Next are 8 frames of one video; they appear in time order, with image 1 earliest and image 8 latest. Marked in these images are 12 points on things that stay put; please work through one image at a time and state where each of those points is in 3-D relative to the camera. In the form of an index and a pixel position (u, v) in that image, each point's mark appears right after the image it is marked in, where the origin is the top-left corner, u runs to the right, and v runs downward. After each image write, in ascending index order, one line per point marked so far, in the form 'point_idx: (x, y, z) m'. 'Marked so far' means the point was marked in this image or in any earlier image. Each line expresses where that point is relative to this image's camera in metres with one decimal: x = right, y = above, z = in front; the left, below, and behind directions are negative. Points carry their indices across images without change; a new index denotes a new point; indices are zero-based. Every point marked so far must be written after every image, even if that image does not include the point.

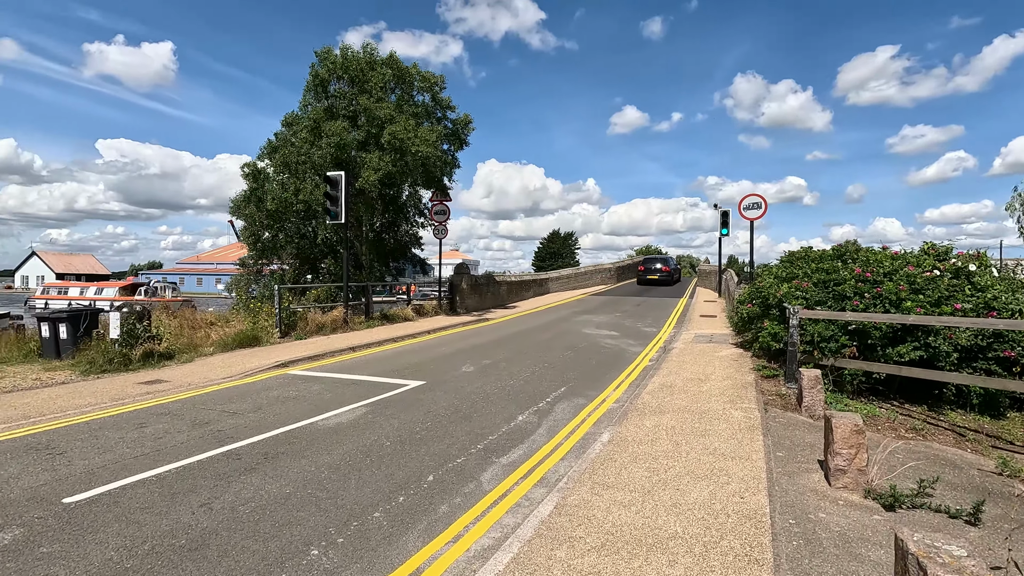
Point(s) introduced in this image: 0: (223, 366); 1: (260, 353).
0: (-5.4, -1.5, +9.9) m
1: (-5.2, -1.3, +11.0) m
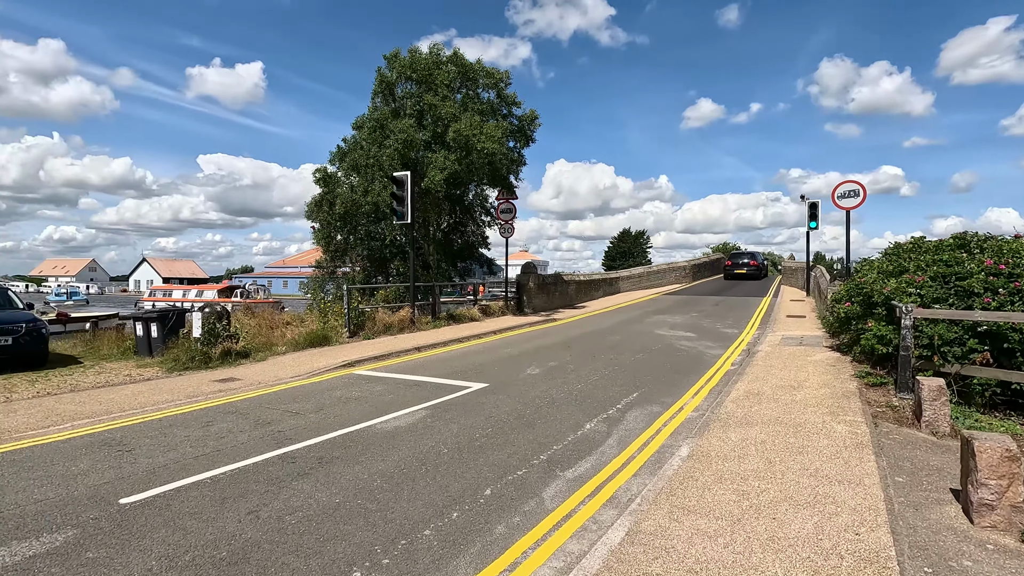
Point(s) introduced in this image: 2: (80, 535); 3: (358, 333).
0: (-4.1, -1.5, +10.0) m
1: (-3.8, -1.3, +11.1) m
2: (-2.9, -1.6, +3.6) m
3: (-3.7, -1.1, +13.0) m
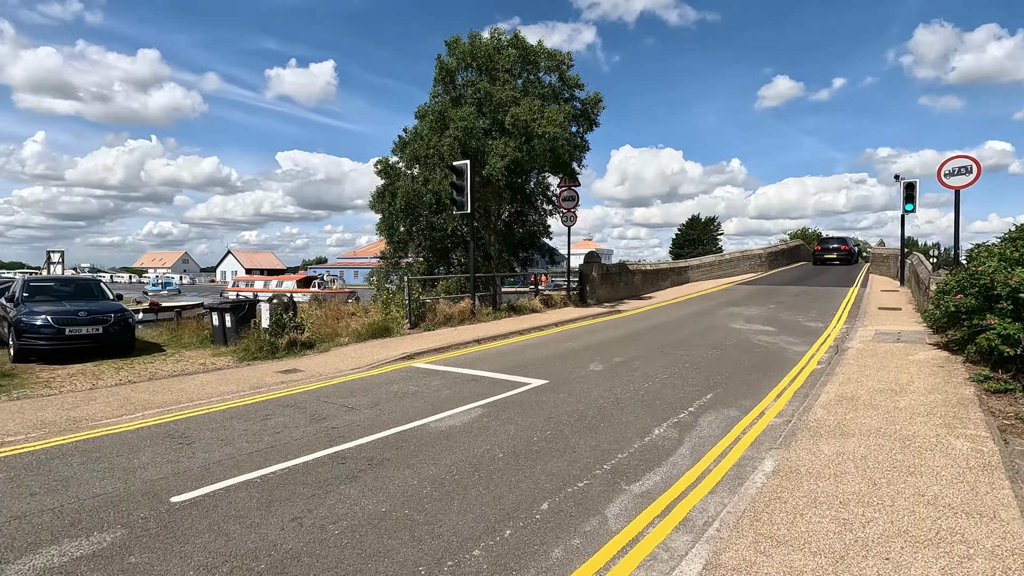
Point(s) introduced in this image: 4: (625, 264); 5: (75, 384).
0: (-3.0, -1.3, +10.0) m
1: (-2.6, -1.2, +11.1) m
2: (-2.5, -1.6, +3.5) m
3: (-2.3, -0.9, +12.9) m
4: (+4.2, +0.9, +19.9) m
5: (-7.0, -1.6, +8.6) m
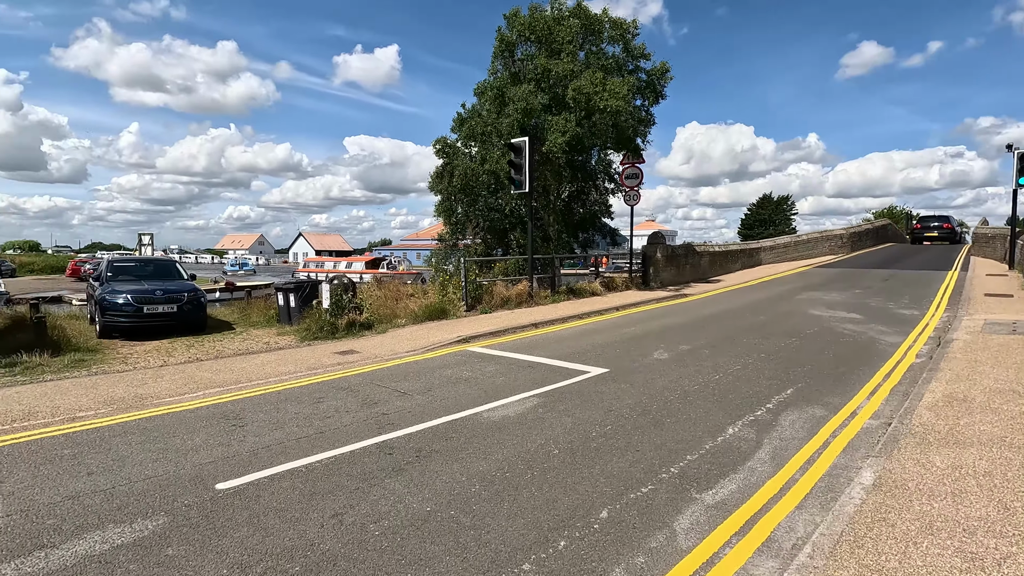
0: (-1.9, -1.0, +9.9) m
1: (-1.4, -0.8, +11.0) m
2: (-2.2, -1.5, +3.4) m
3: (-0.9, -0.4, +12.7) m
4: (+6.4, +1.5, +18.8) m
5: (-6.1, -1.2, +9.0) m
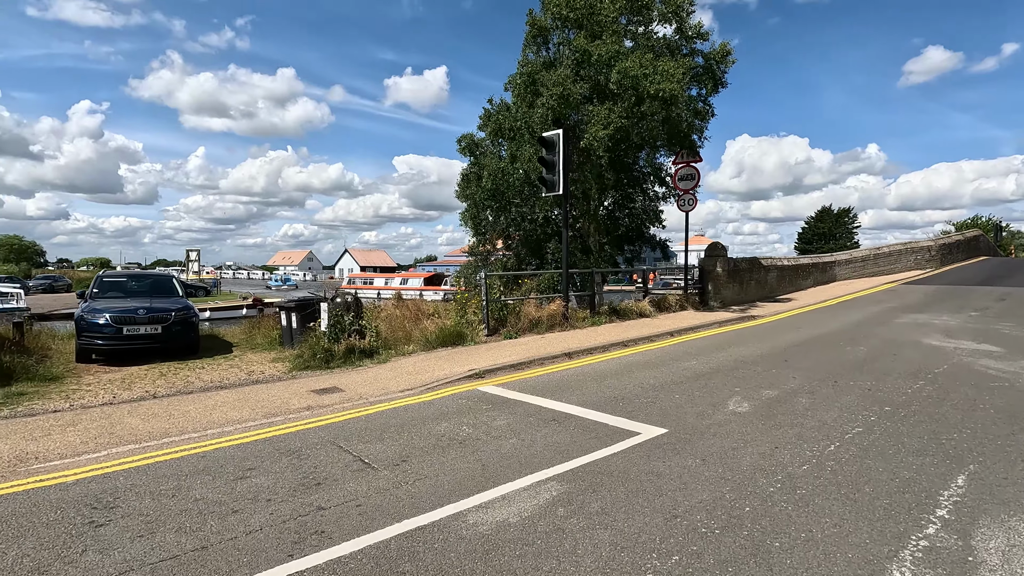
0: (-1.5, -1.3, +8.0) m
1: (-0.9, -1.1, +9.0) m
2: (-2.3, -1.6, +1.5) m
3: (-0.2, -0.8, +10.7) m
4: (+7.5, +0.9, +16.3) m
5: (-5.8, -1.5, +7.4) m
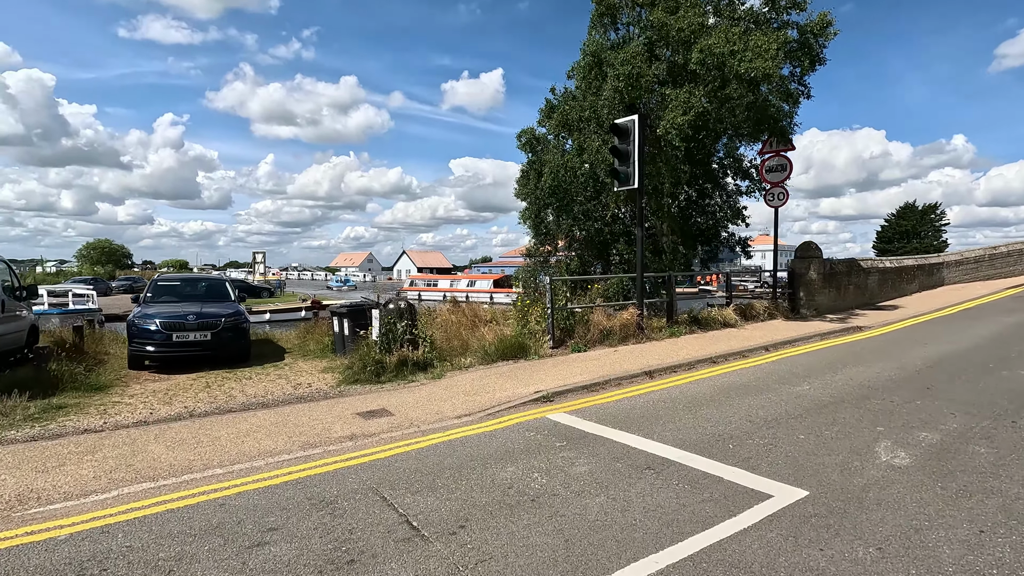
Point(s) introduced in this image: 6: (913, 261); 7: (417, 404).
0: (-0.6, -1.4, +7.0) m
1: (+0.1, -1.2, +7.9) m
2: (-2.1, -1.7, +0.6) m
3: (+1.0, -1.0, +9.6) m
4: (+9.2, +0.7, +14.3) m
5: (-4.9, -1.6, +6.9) m
6: (+12.7, +0.8, +16.8) m
7: (-1.2, -1.4, +6.6) m
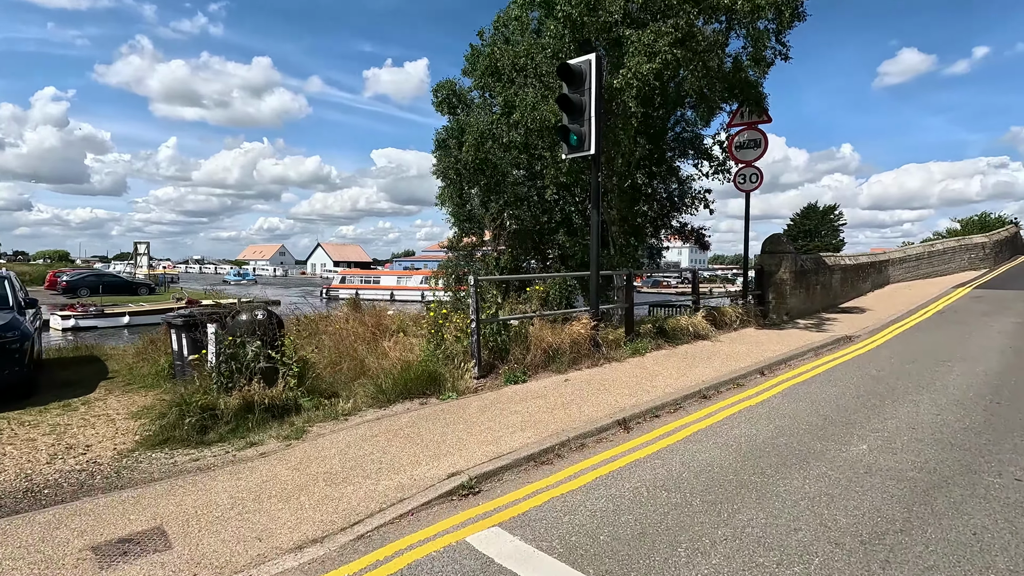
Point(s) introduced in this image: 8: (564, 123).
0: (-1.4, -1.4, +4.1) m
1: (-0.8, -1.3, +5.1) m
2: (-1.9, -1.8, -2.4) m
3: (-0.2, -1.0, +6.8) m
4: (+7.3, +0.8, +12.7) m
5: (-5.6, -1.7, +3.4) m
6: (+10.4, +0.9, +15.6) m
7: (-1.9, -1.5, +3.6) m
8: (+0.7, +2.2, +7.4) m
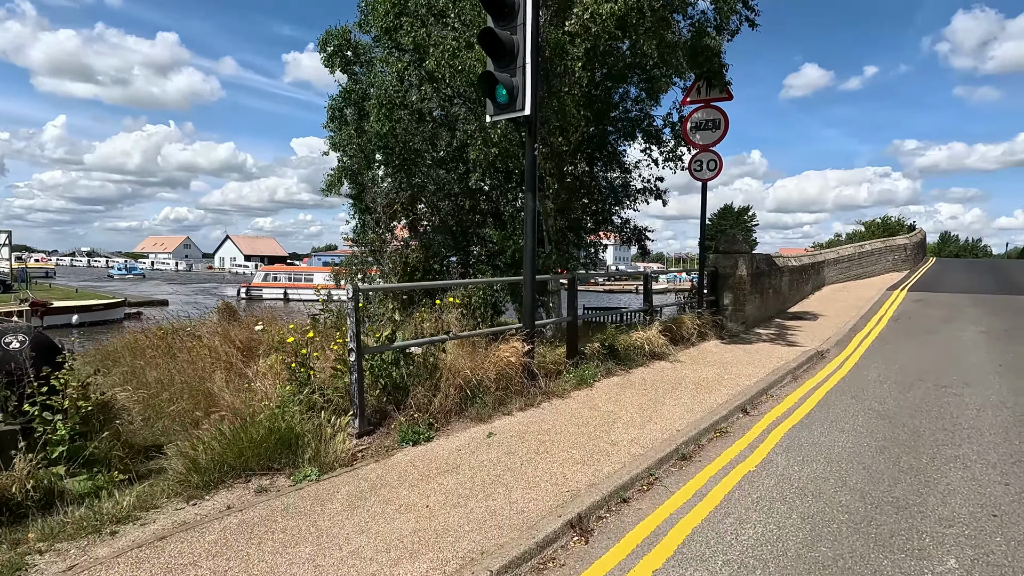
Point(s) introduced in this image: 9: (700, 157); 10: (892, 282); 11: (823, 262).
0: (-1.9, -1.6, +1.9) m
1: (-1.4, -1.4, +3.0) m
2: (-1.6, -2.0, -4.6) m
3: (-1.1, -1.1, +4.8) m
4: (+5.6, +0.7, +11.5) m
5: (-6.0, -1.8, +0.6) m
6: (+8.2, +0.8, +14.9) m
7: (-2.3, -1.6, +1.4) m
8: (-0.2, +2.1, +5.4) m
9: (+3.1, +2.2, +8.9) m
10: (+12.2, +0.2, +17.3) m
11: (+9.5, +0.9, +16.2) m
